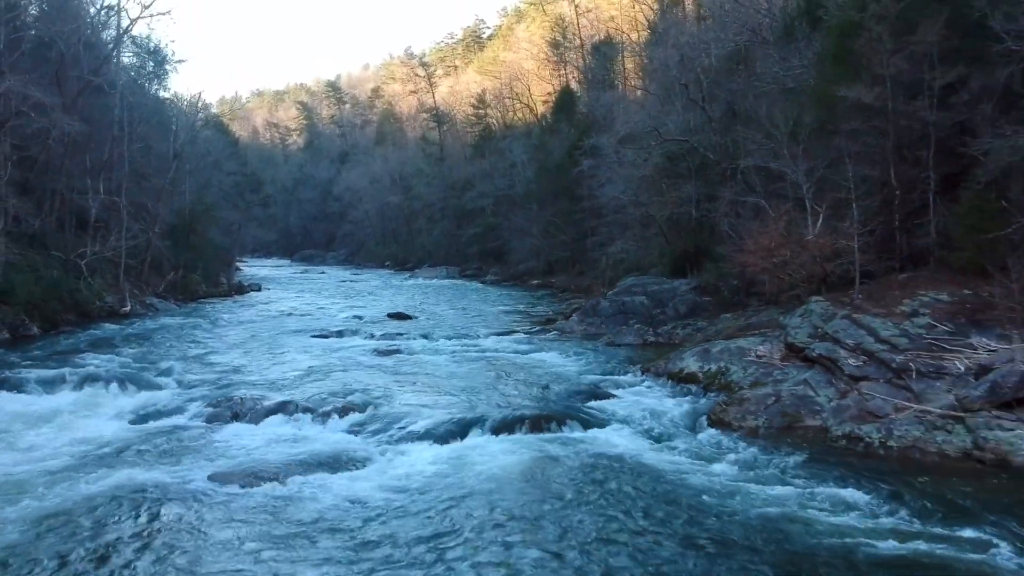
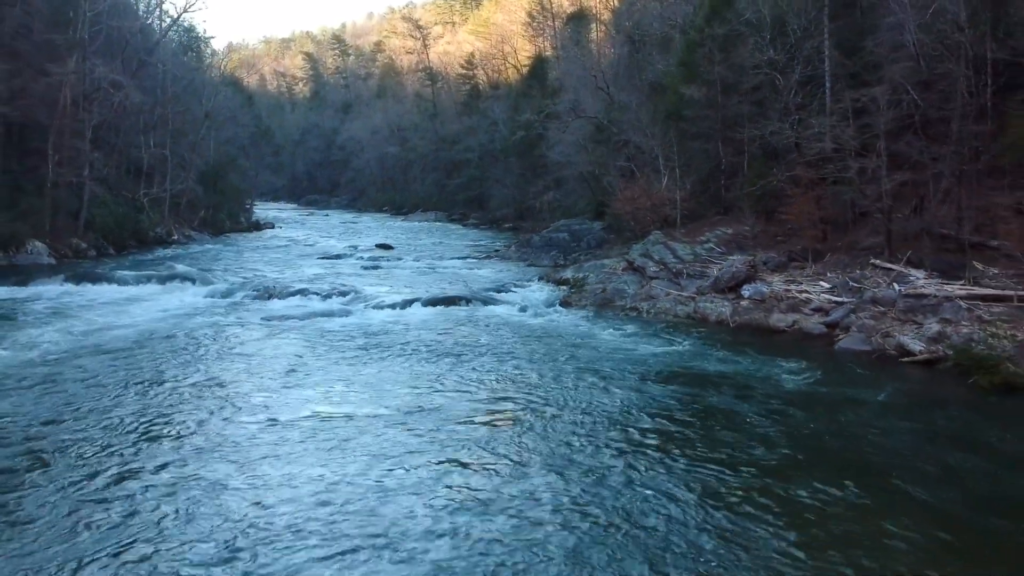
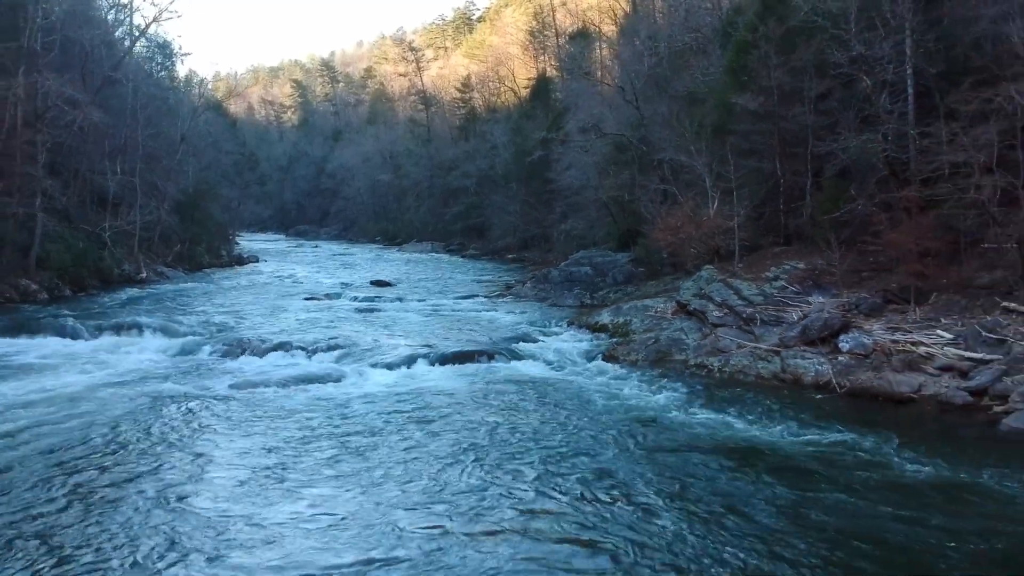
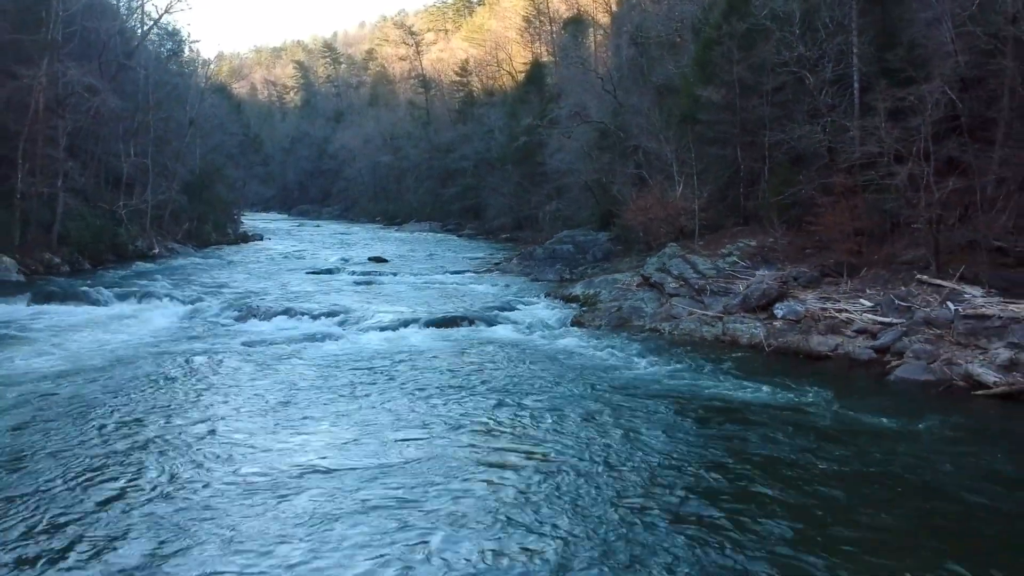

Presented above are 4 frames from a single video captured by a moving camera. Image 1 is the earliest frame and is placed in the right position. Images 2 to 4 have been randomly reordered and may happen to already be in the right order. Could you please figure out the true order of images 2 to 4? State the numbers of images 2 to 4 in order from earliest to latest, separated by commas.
3, 4, 2
